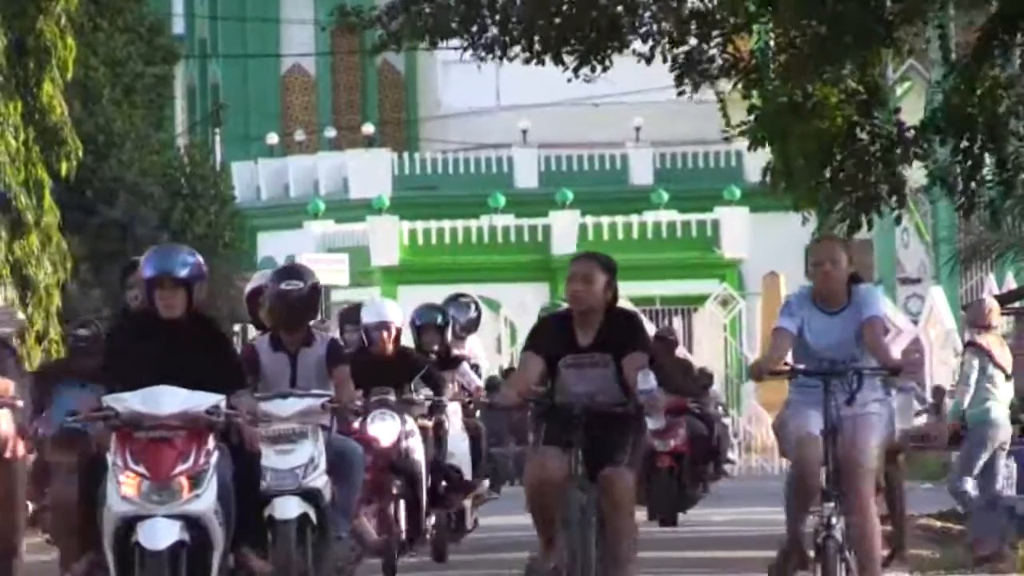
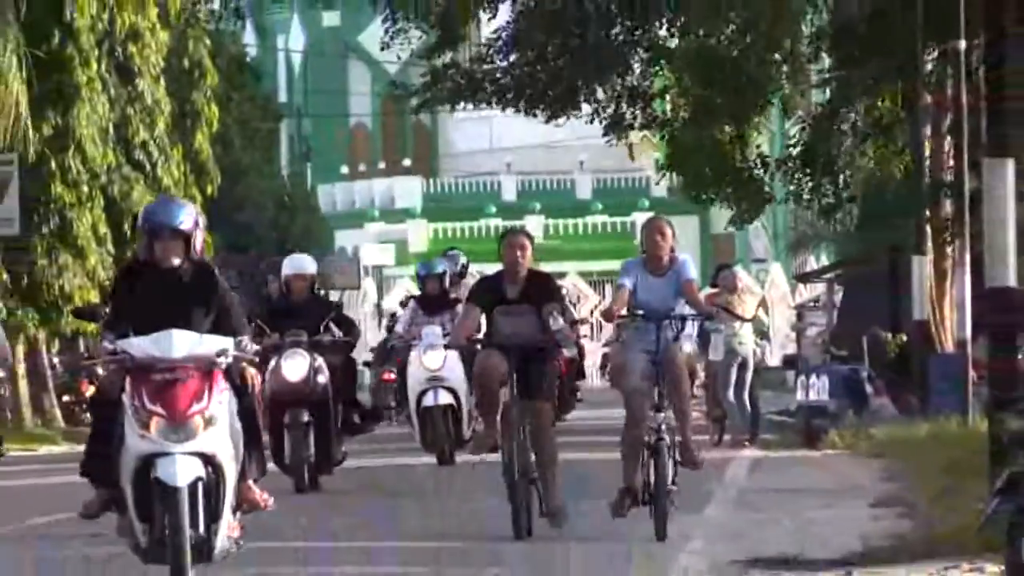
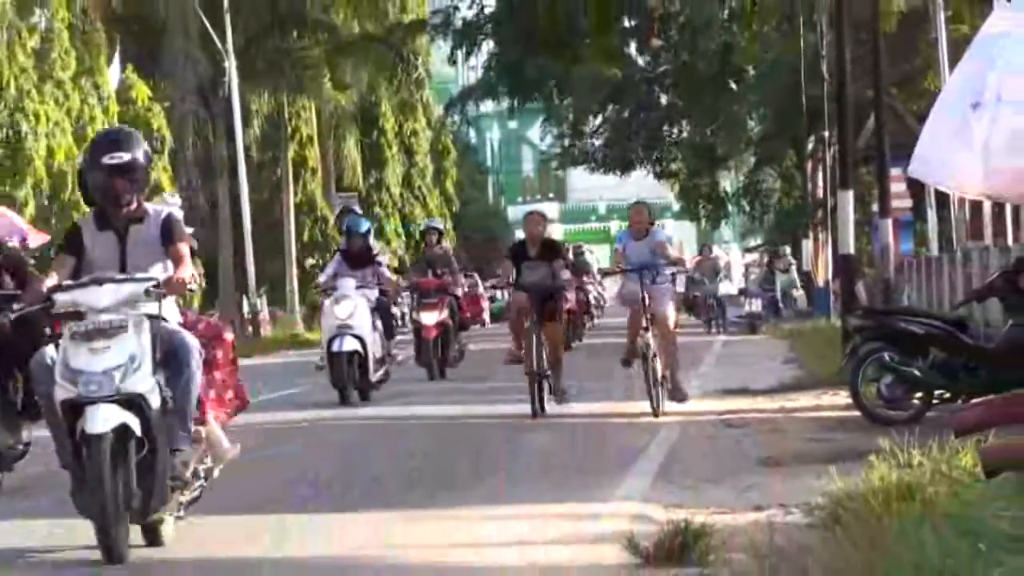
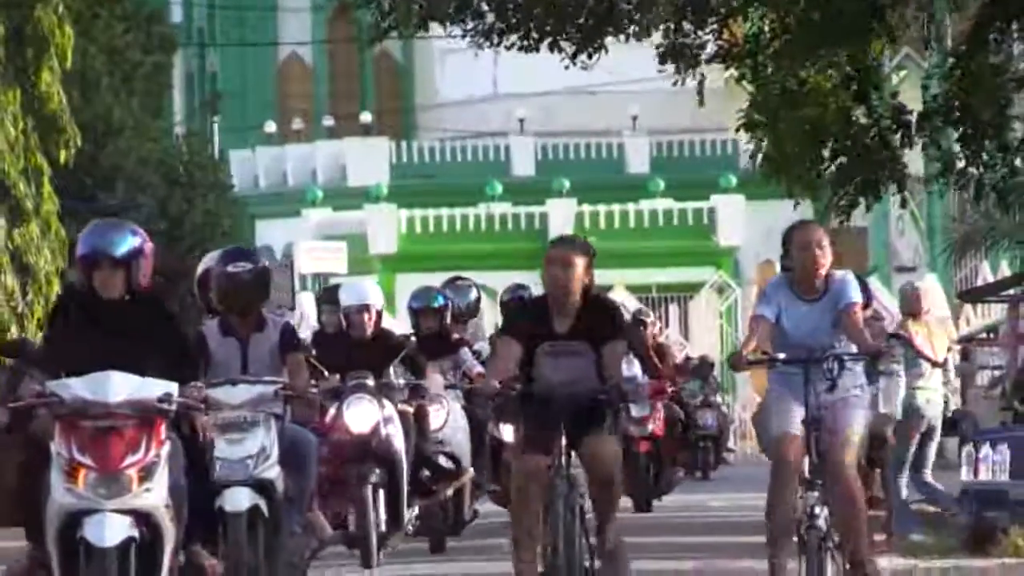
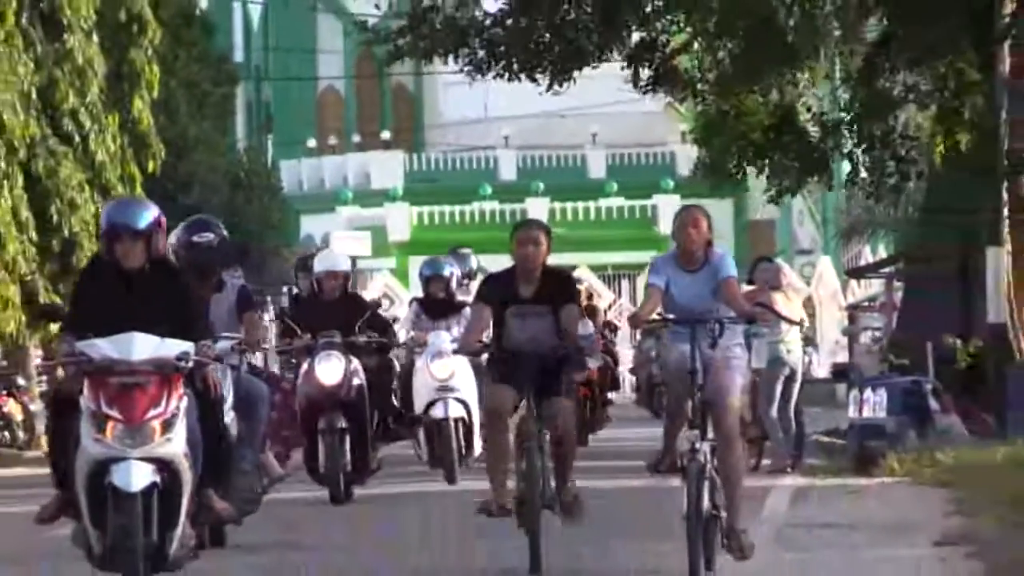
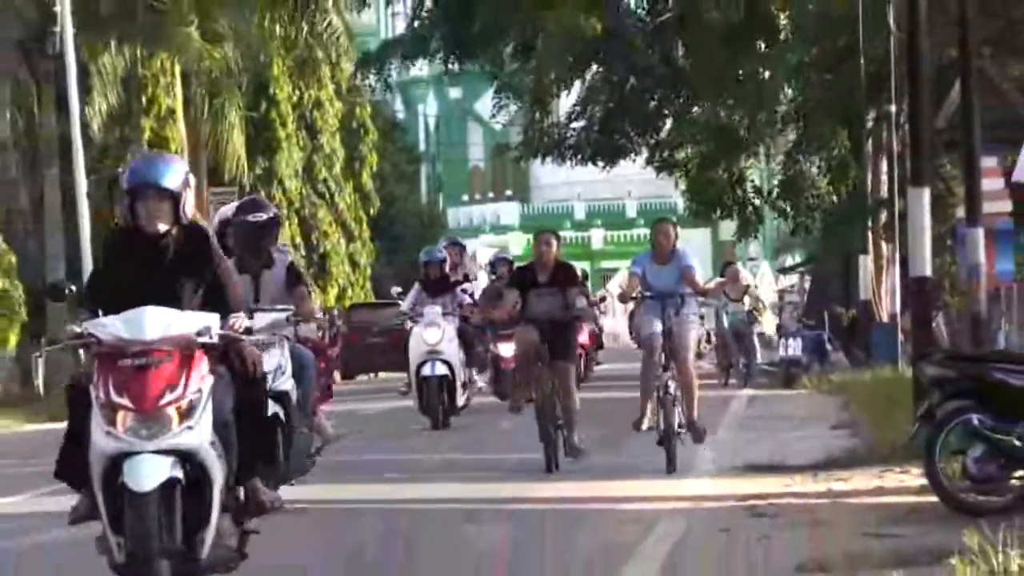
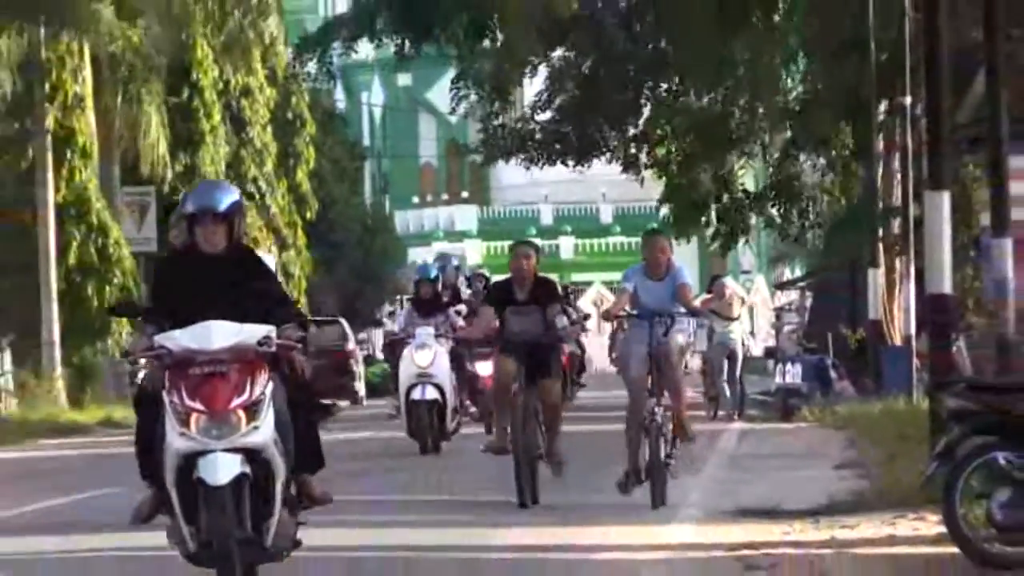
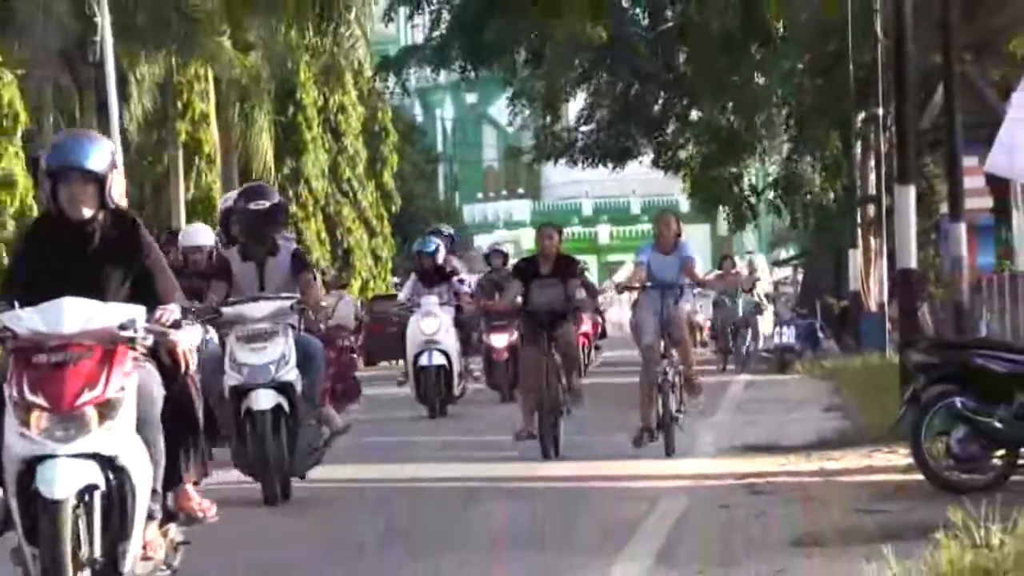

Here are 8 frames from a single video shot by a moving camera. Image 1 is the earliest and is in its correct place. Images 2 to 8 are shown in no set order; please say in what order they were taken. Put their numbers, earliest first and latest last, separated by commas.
4, 5, 2, 7, 6, 8, 3
